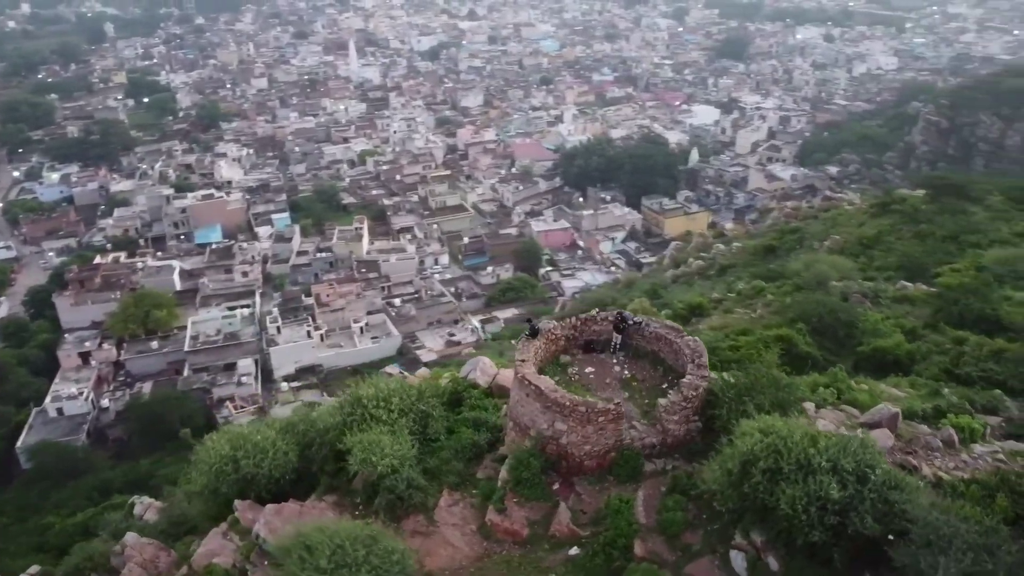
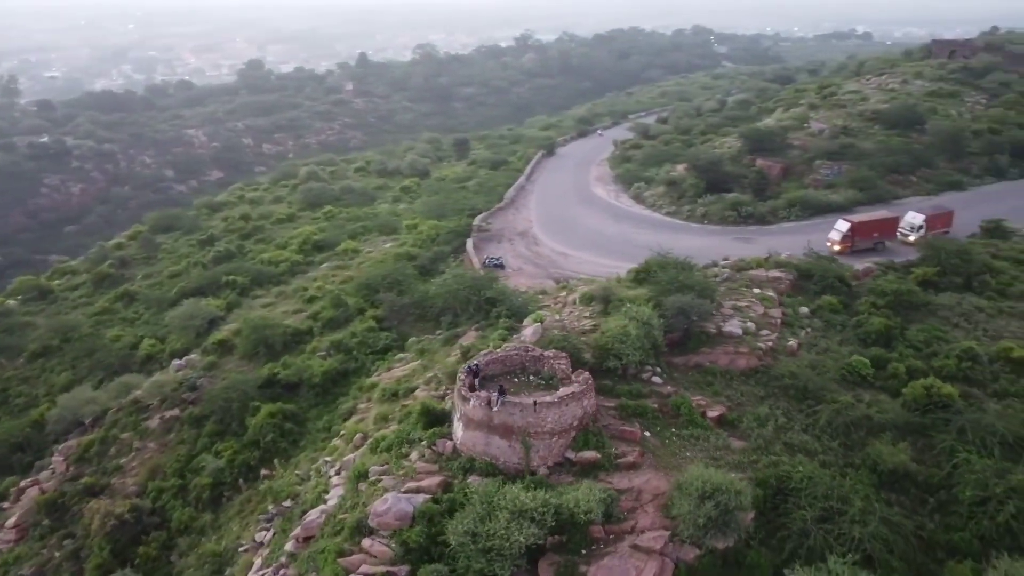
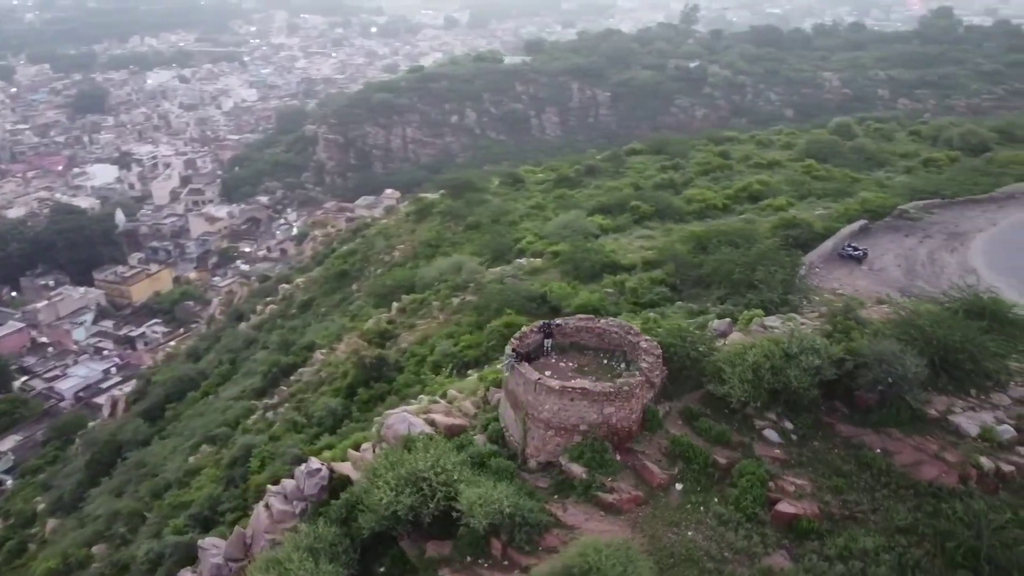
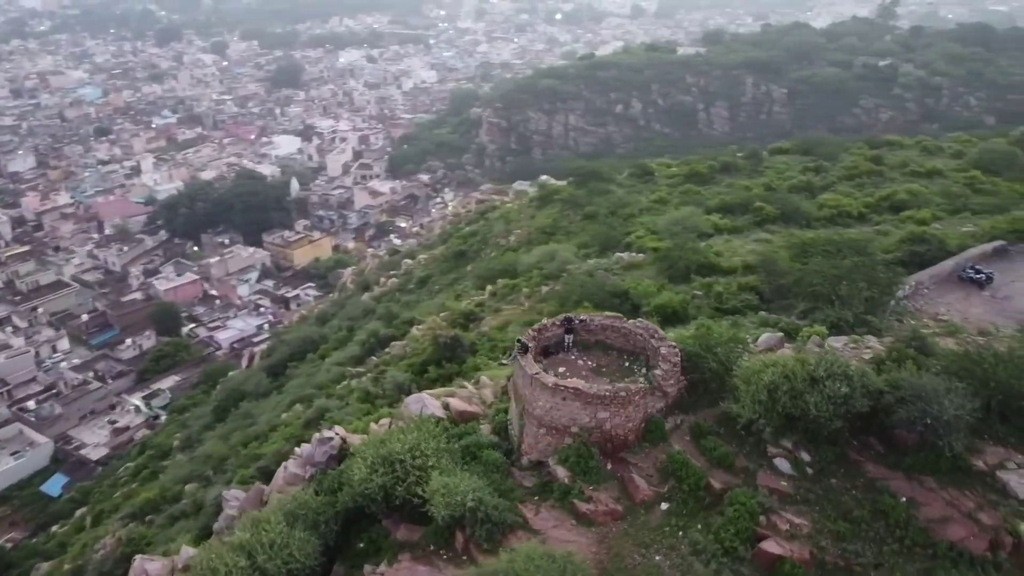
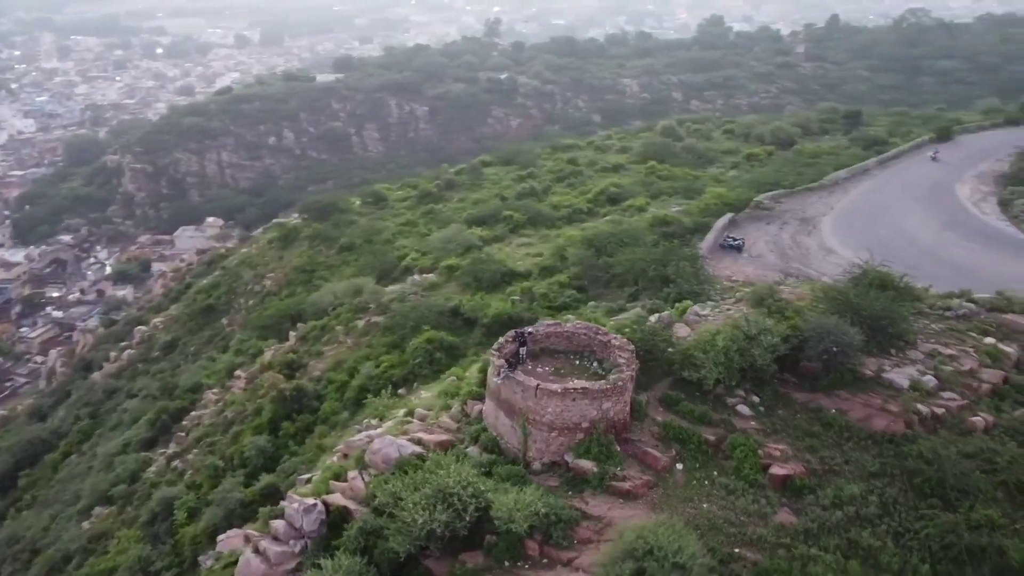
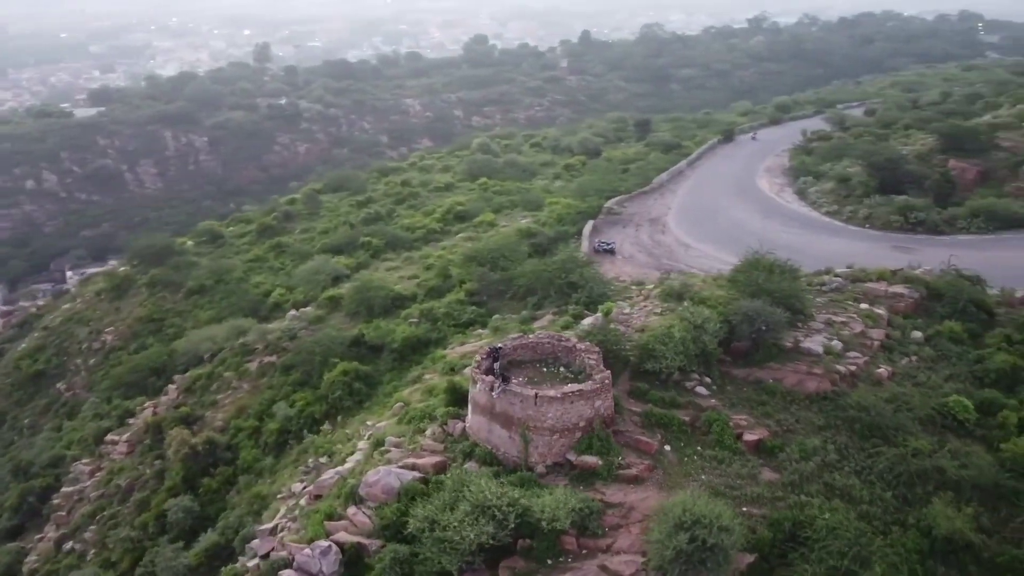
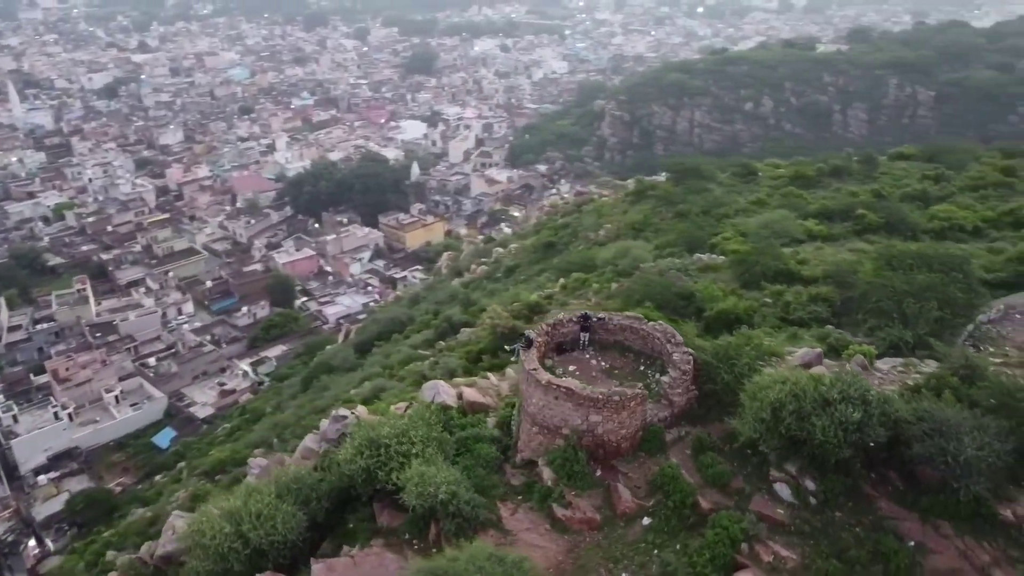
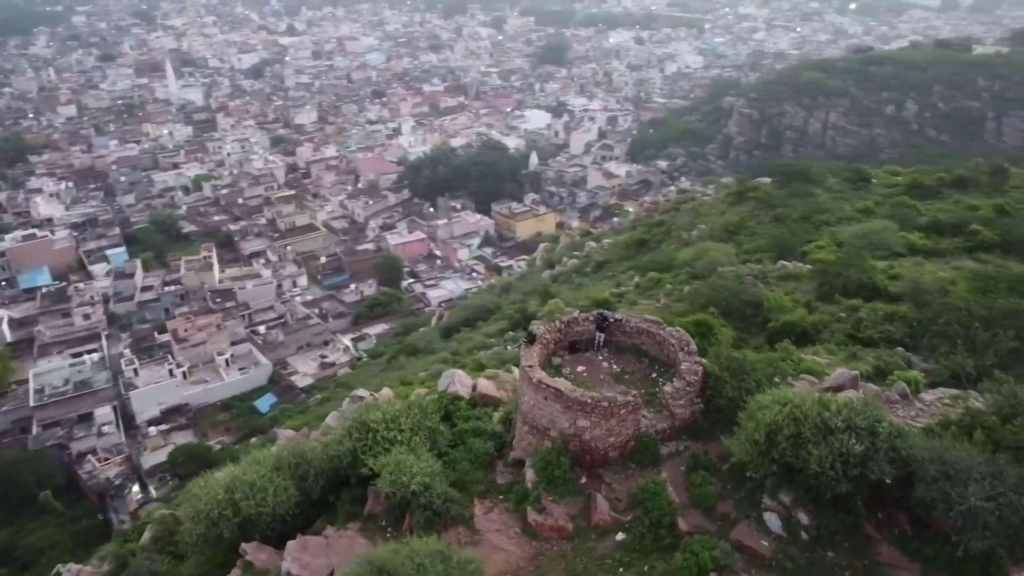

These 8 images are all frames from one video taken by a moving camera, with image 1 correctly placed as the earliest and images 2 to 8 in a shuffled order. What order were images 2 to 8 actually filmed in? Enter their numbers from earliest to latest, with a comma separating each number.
8, 7, 4, 3, 5, 6, 2
